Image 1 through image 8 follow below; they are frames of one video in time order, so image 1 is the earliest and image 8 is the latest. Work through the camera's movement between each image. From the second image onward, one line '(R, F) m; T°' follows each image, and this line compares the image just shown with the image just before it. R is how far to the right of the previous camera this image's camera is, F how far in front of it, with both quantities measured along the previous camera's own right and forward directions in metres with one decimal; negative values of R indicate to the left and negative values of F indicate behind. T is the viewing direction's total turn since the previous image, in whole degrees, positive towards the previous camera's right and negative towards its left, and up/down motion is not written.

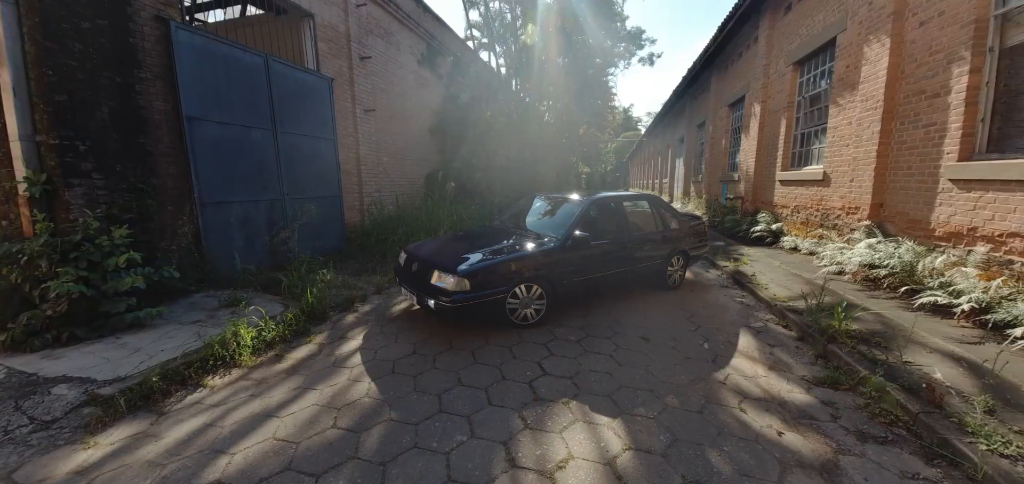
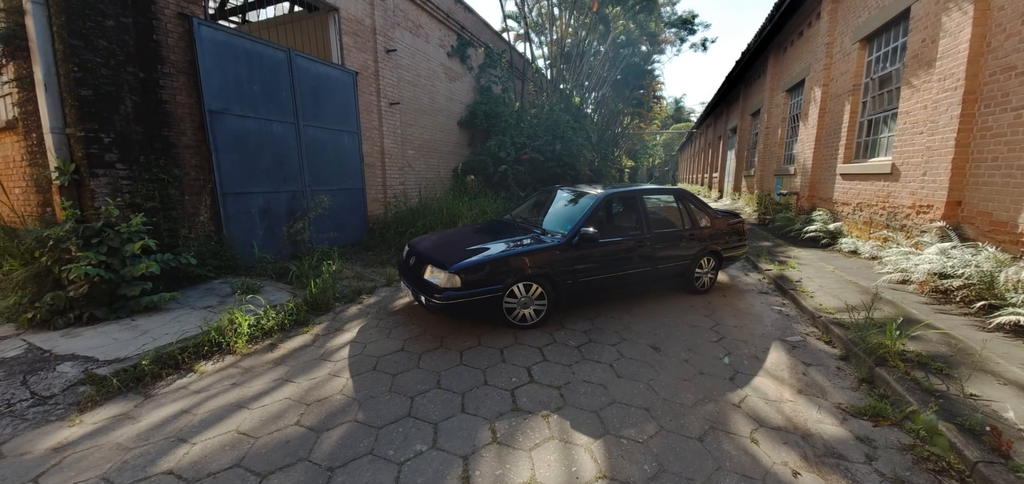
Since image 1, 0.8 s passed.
(+0.4, +0.3) m; -7°
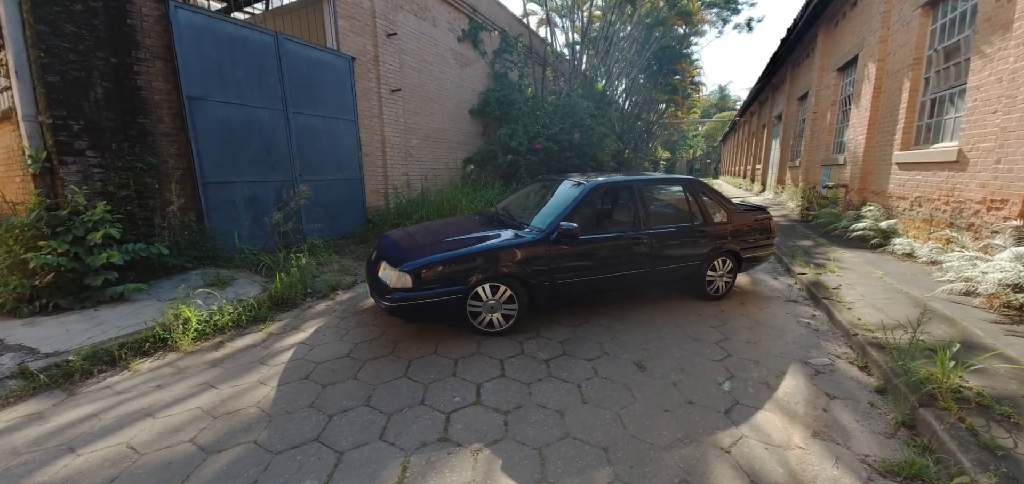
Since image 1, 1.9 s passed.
(+0.6, +0.5) m; -5°
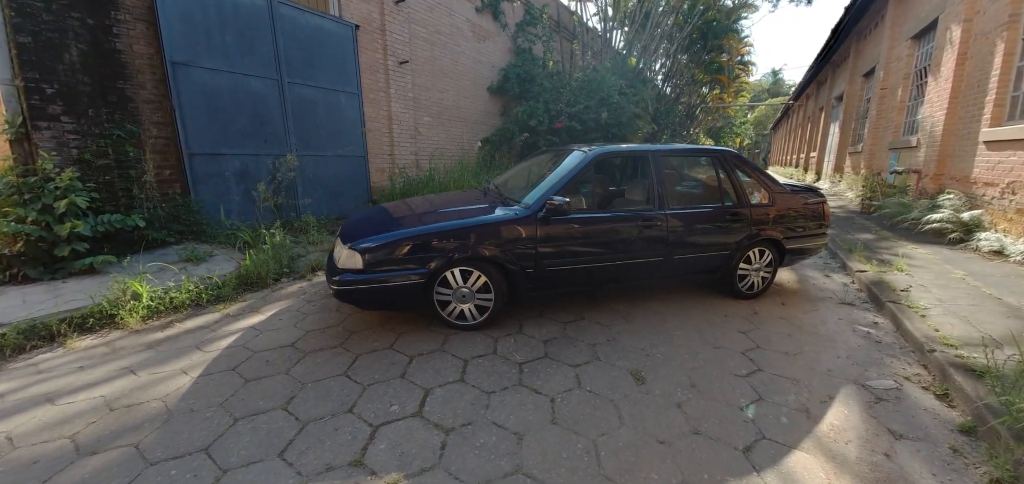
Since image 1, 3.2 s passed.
(+0.4, +0.6) m; -5°
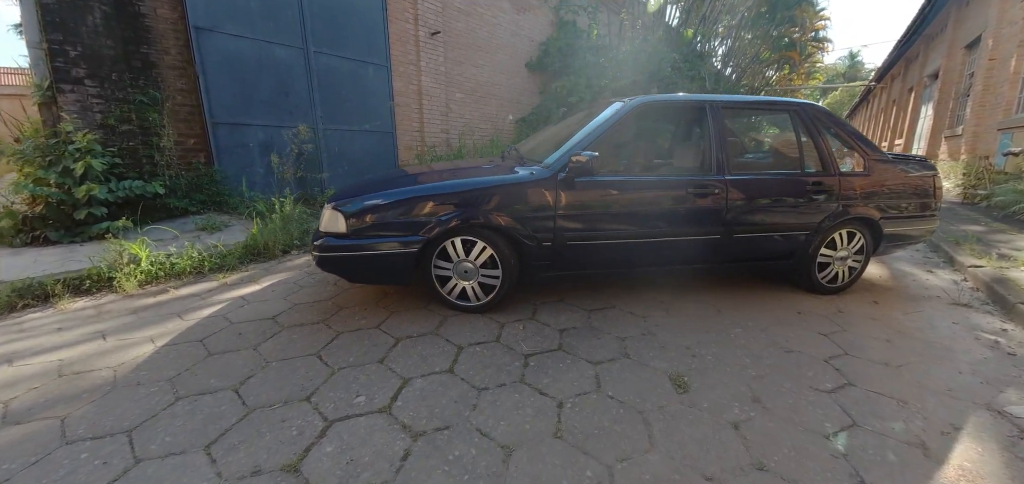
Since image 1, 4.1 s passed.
(+0.2, +0.5) m; -6°
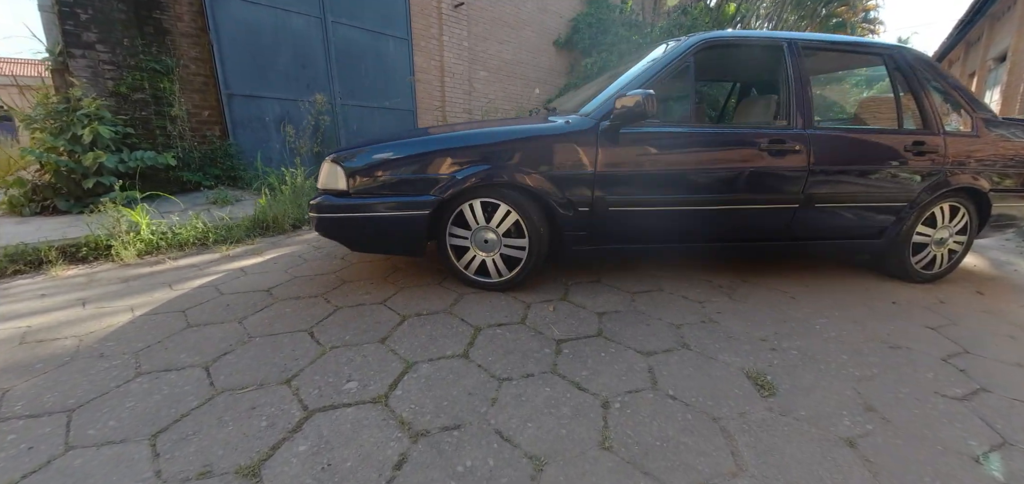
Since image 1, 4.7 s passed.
(0.0, +0.4) m; -3°
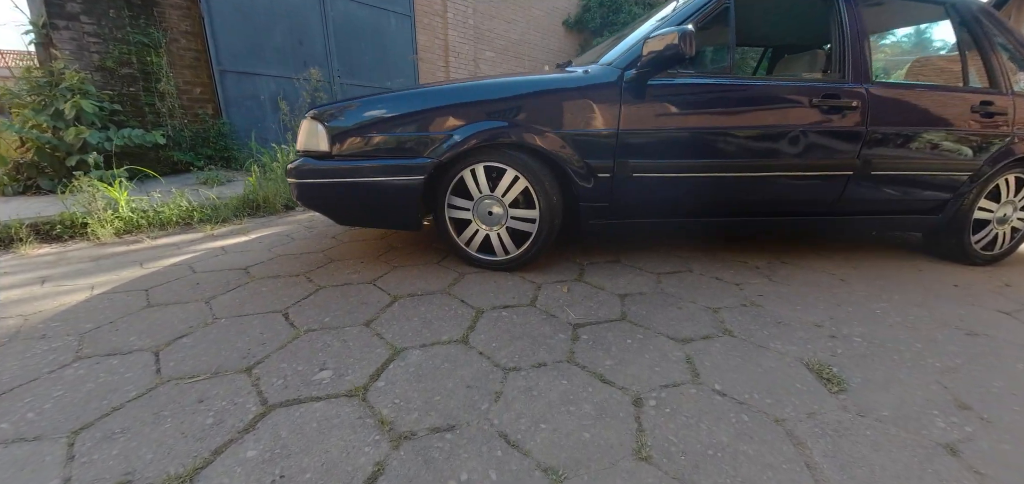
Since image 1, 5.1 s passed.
(0.0, +0.2) m; -1°
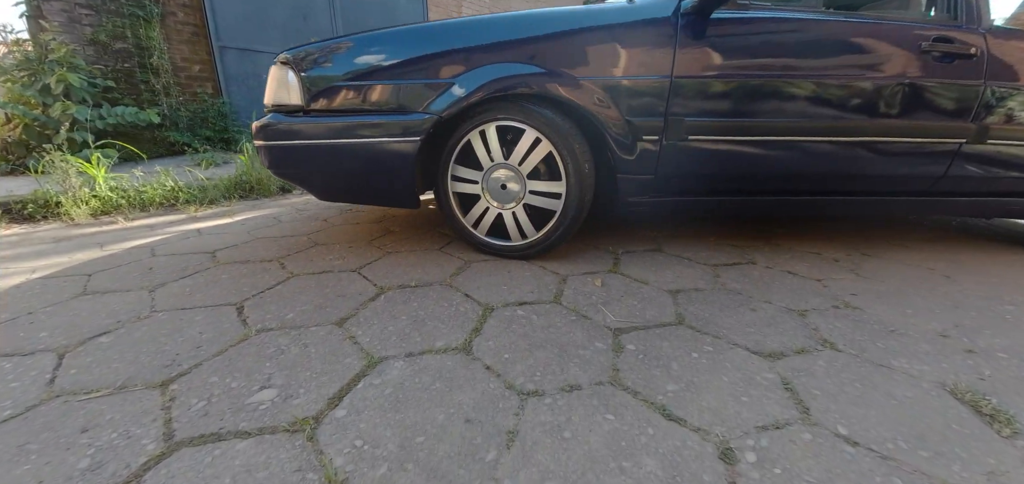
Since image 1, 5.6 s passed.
(0.0, +0.3) m; -2°
